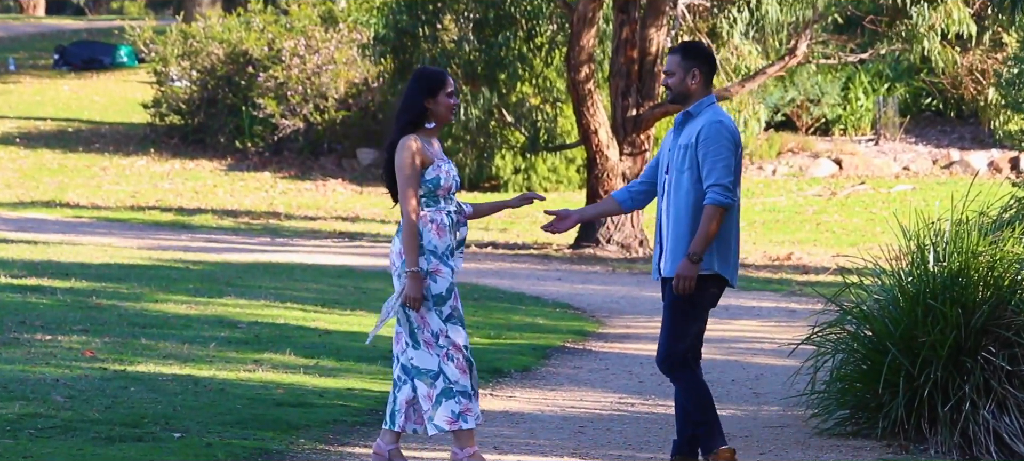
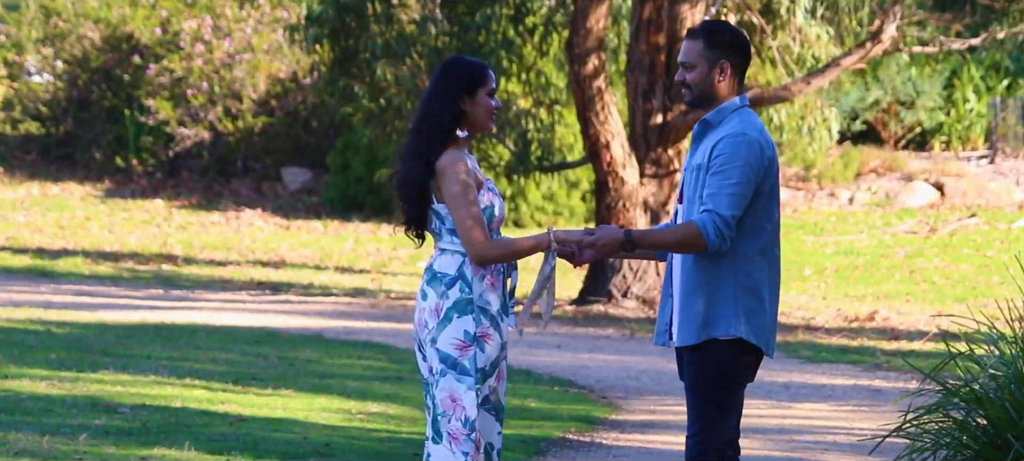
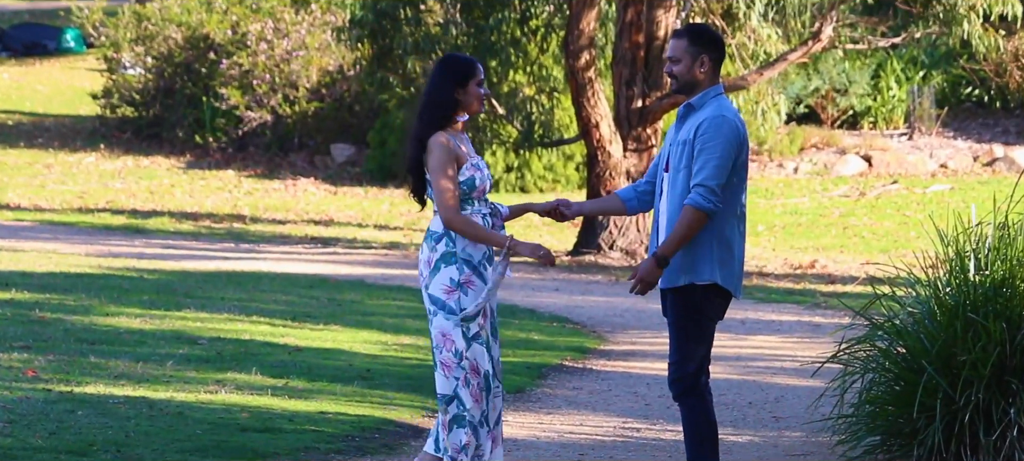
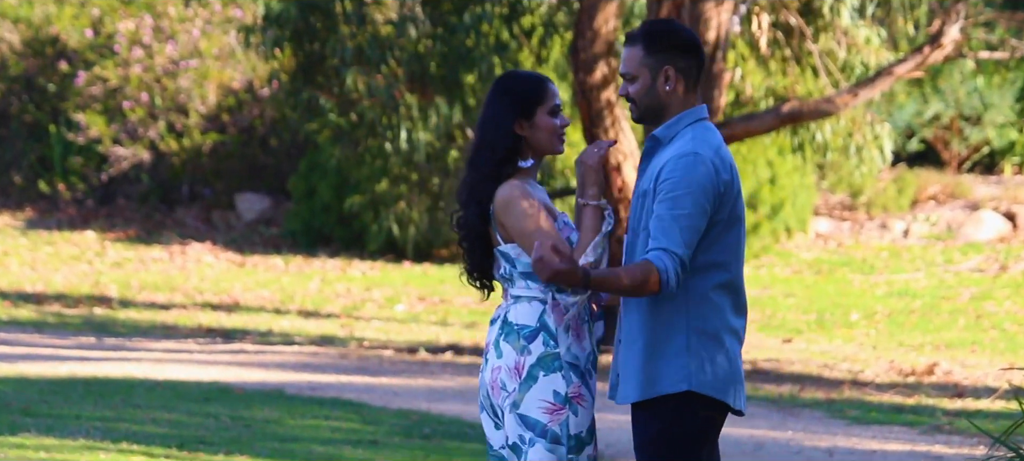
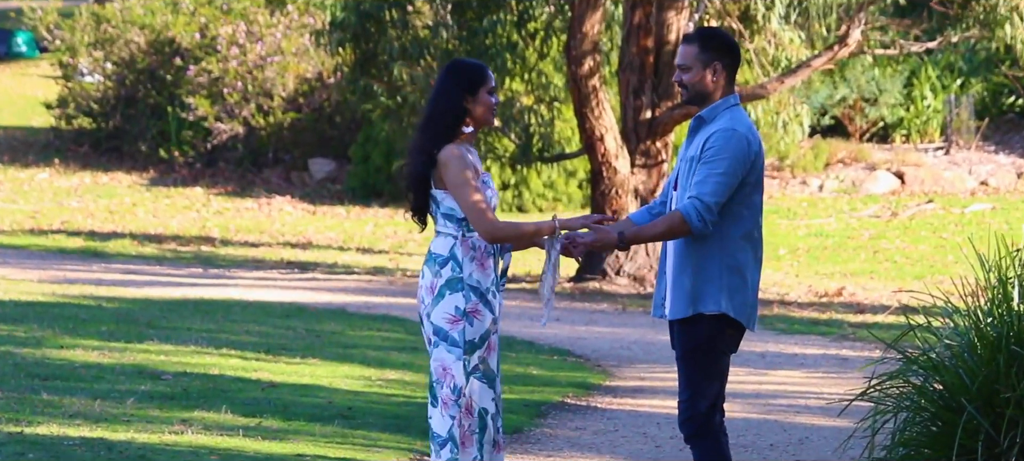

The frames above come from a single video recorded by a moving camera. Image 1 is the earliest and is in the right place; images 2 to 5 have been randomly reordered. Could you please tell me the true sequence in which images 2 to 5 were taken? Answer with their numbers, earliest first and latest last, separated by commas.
3, 5, 2, 4
